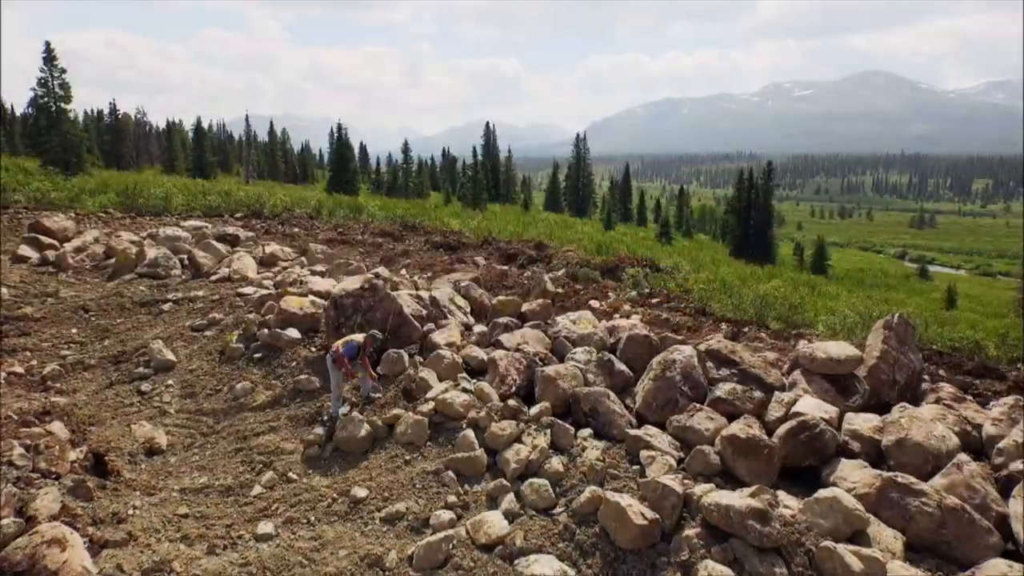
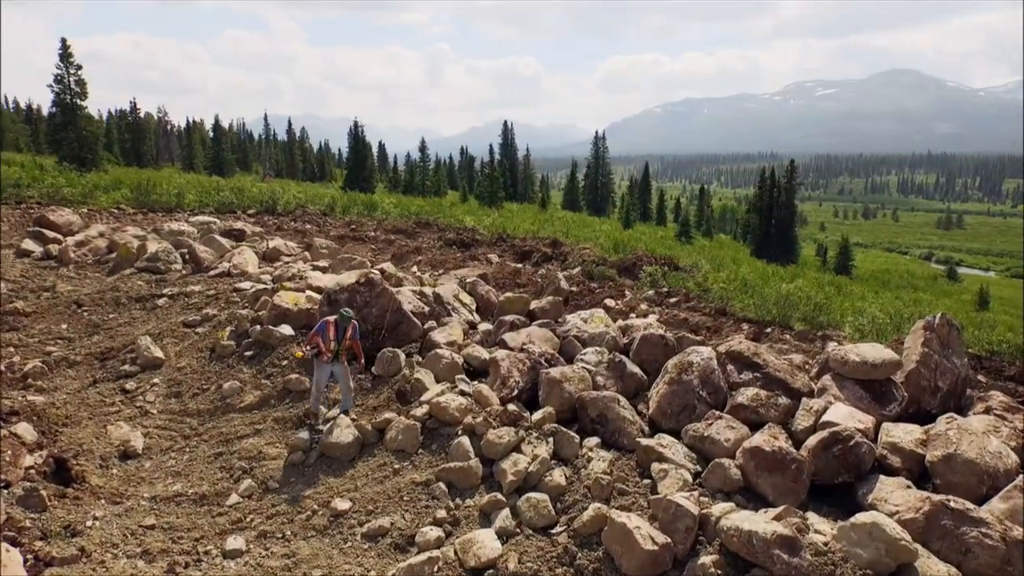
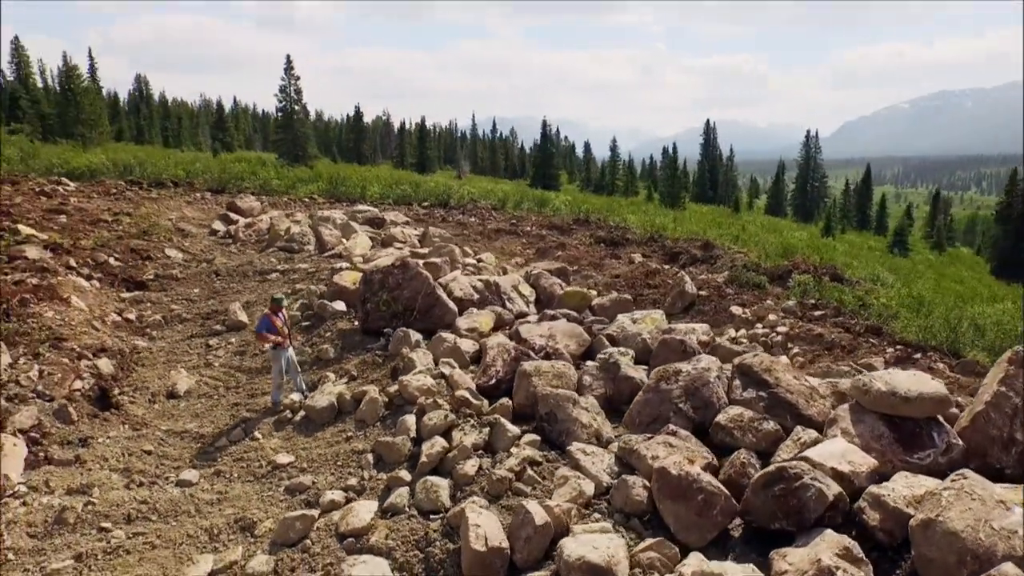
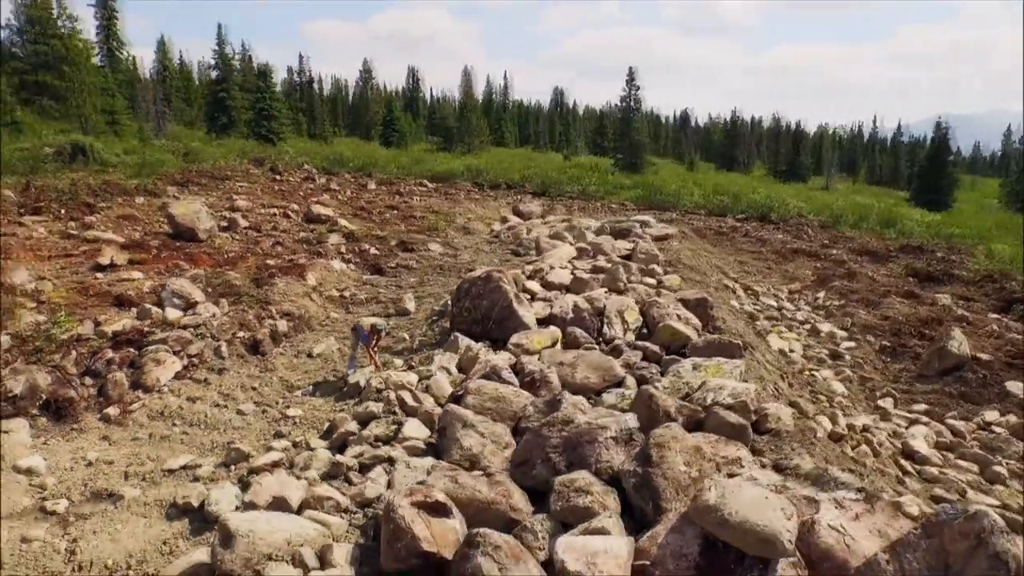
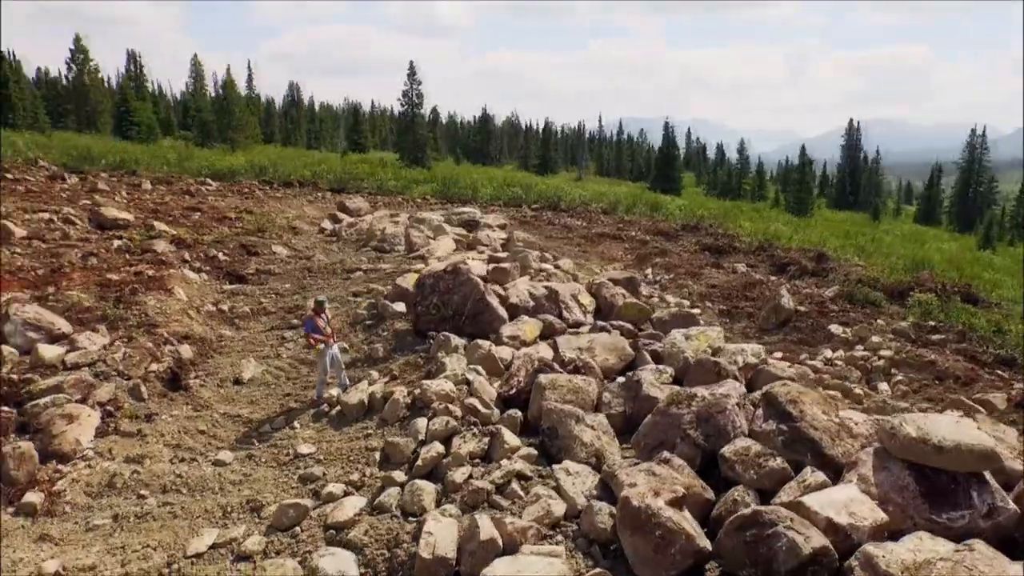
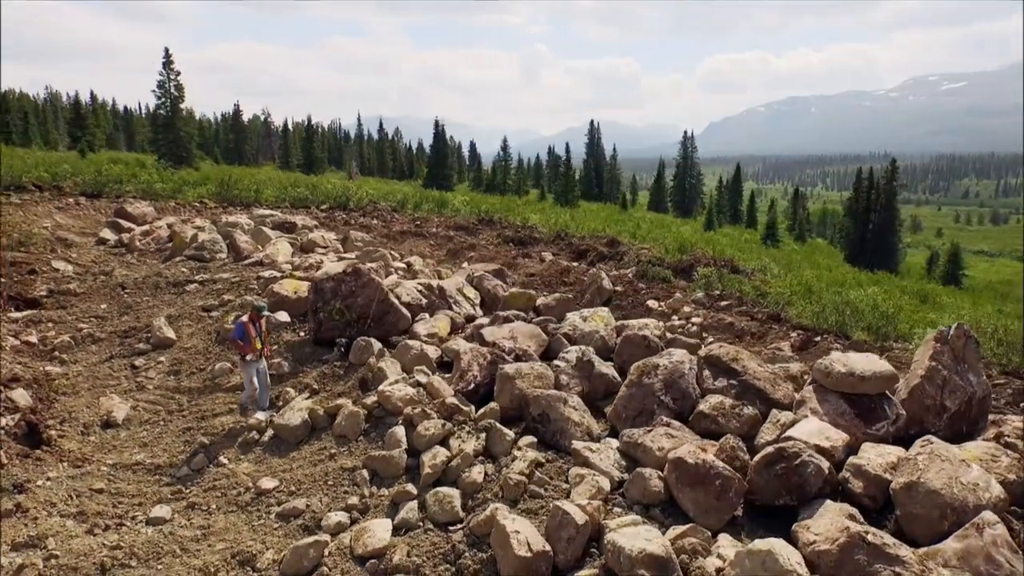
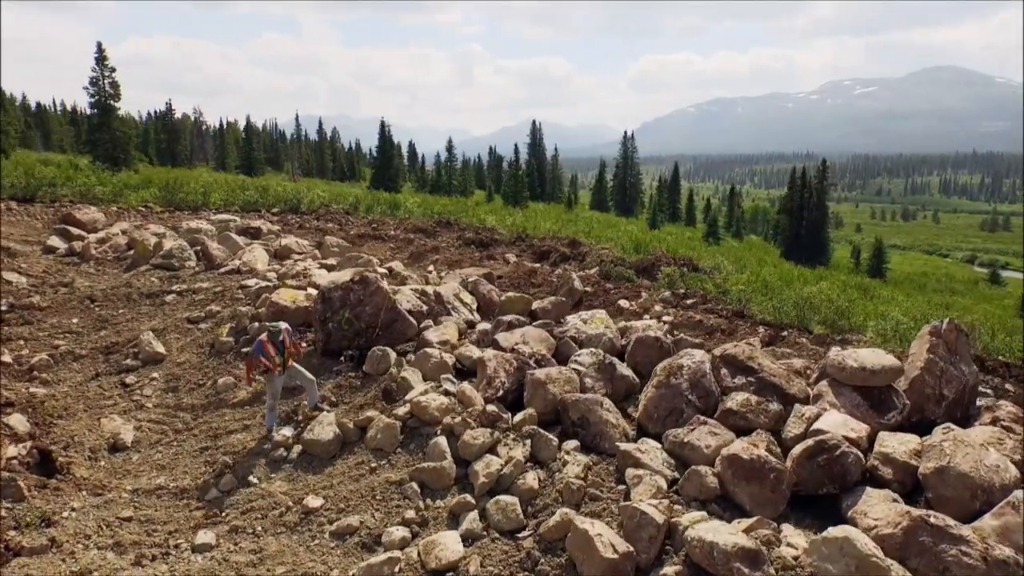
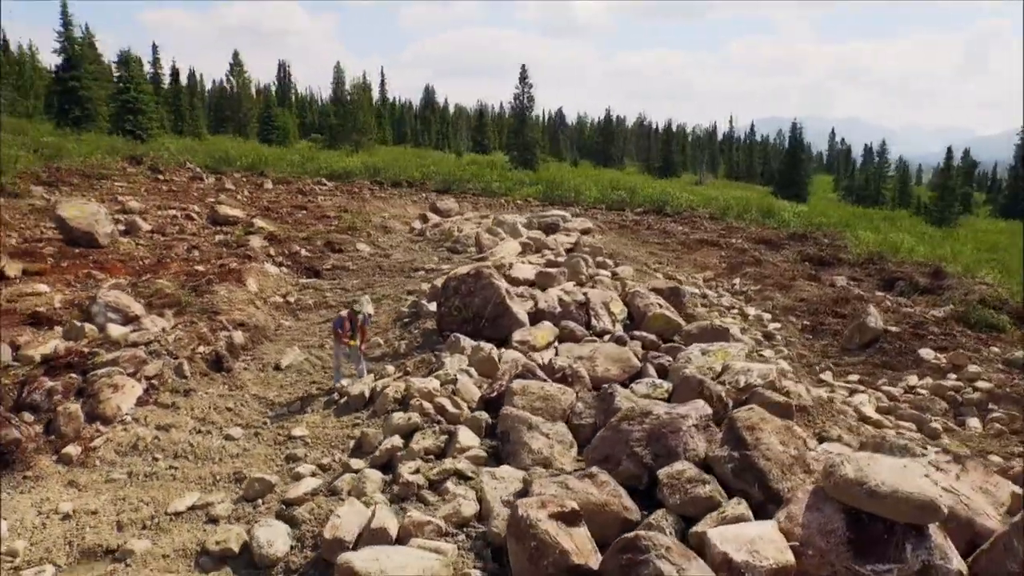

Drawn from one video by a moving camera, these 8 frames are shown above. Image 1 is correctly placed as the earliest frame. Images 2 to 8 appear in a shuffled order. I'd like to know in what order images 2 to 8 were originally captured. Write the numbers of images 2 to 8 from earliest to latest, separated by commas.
2, 7, 6, 3, 5, 8, 4
